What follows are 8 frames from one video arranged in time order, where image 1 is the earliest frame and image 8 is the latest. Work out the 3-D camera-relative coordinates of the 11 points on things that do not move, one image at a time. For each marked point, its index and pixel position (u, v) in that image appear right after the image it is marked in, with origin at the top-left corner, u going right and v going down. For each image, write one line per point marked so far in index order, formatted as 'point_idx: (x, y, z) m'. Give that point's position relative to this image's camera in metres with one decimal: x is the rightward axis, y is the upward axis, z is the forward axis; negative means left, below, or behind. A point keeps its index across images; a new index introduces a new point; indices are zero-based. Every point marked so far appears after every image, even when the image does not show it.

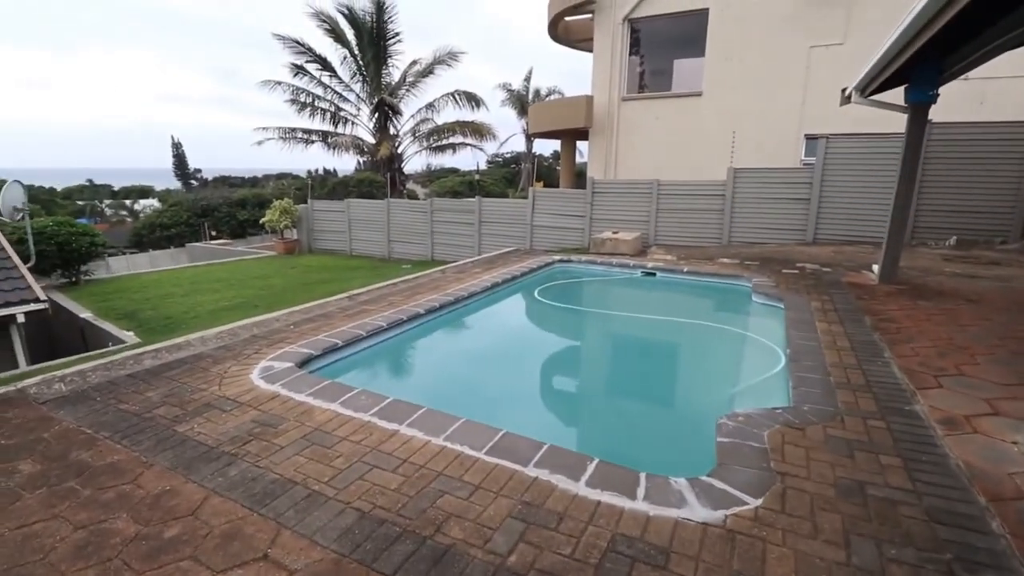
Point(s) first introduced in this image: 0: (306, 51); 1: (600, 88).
0: (-7.2, +8.4, +17.7) m
1: (+2.5, +5.7, +14.4) m
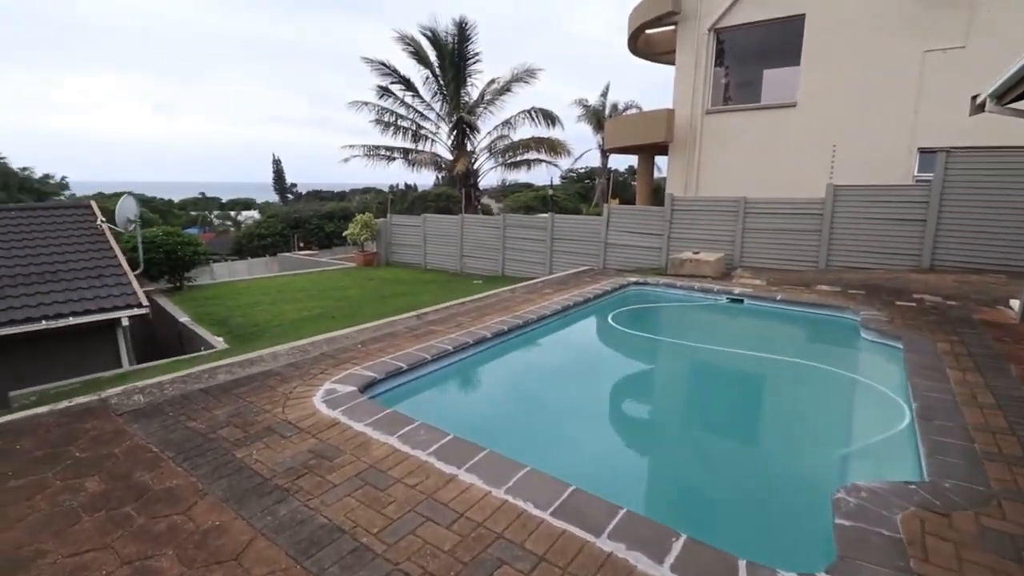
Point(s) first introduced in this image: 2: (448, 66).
0: (-4.4, +7.9, +18.5) m
1: (+4.7, +5.1, +13.8) m
2: (-2.3, +8.0, +18.0) m
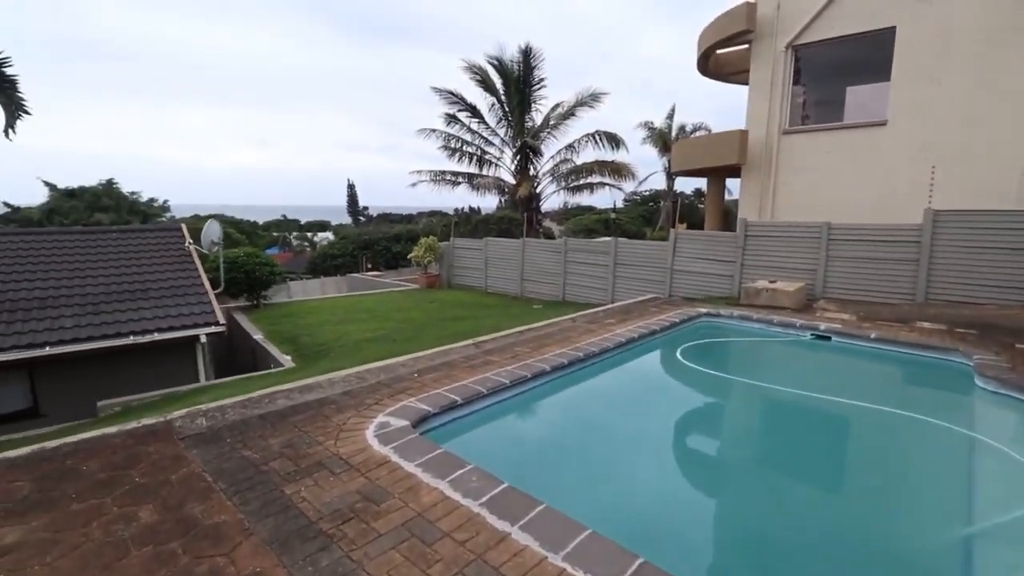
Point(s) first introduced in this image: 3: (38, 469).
0: (-2.0, +7.1, +19.0) m
1: (+6.4, +4.3, +13.1) m
2: (0.0, +7.1, +18.3) m
3: (-2.9, -1.1, +3.0) m
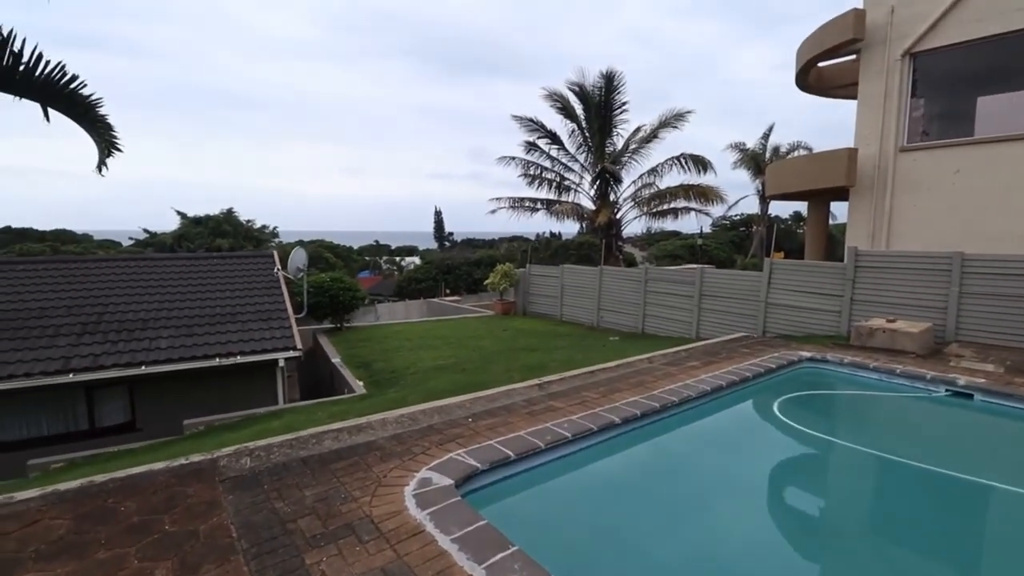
0: (+1.0, +6.1, +19.0) m
1: (+8.3, +3.5, +11.7) m
2: (+2.9, +6.1, +17.9) m
3: (-2.6, -1.3, +3.0) m
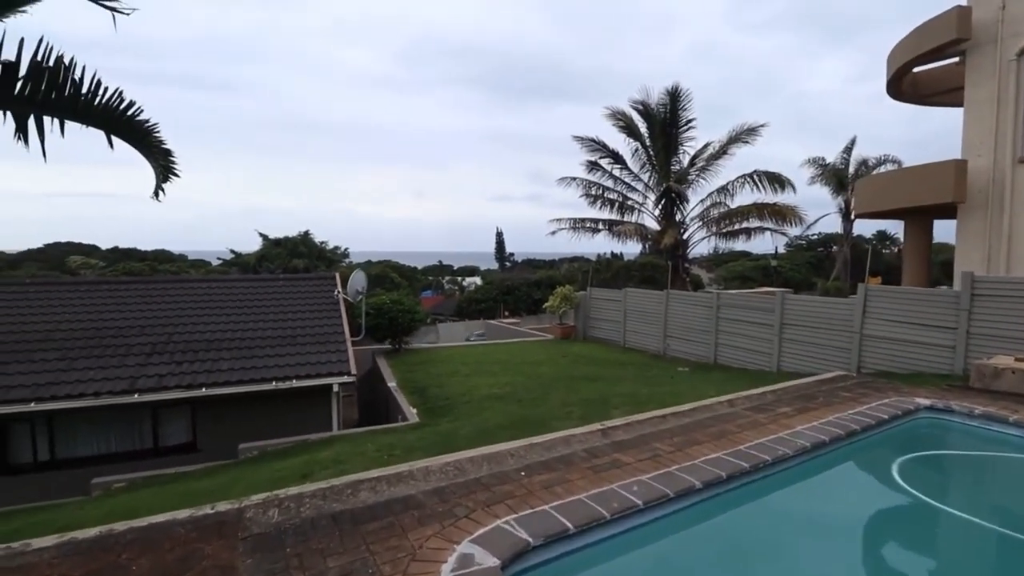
0: (+3.3, +5.2, +18.5) m
1: (+9.6, +2.8, +10.3) m
2: (+5.0, +5.2, +17.2) m
3: (-2.3, -1.5, +2.7) m
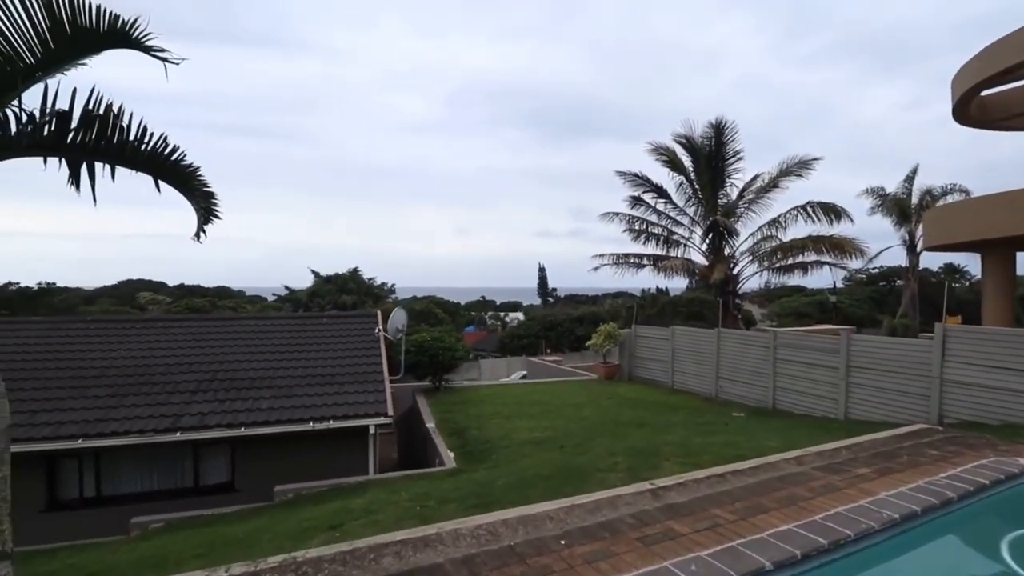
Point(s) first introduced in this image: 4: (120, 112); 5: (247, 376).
0: (+4.8, +3.9, +18.2) m
1: (+10.4, +2.1, +9.4) m
2: (+6.4, +4.0, +16.8) m
3: (-2.1, -1.7, +2.5) m
4: (-3.4, +1.5, +4.4) m
5: (-4.8, -1.6, +9.1) m
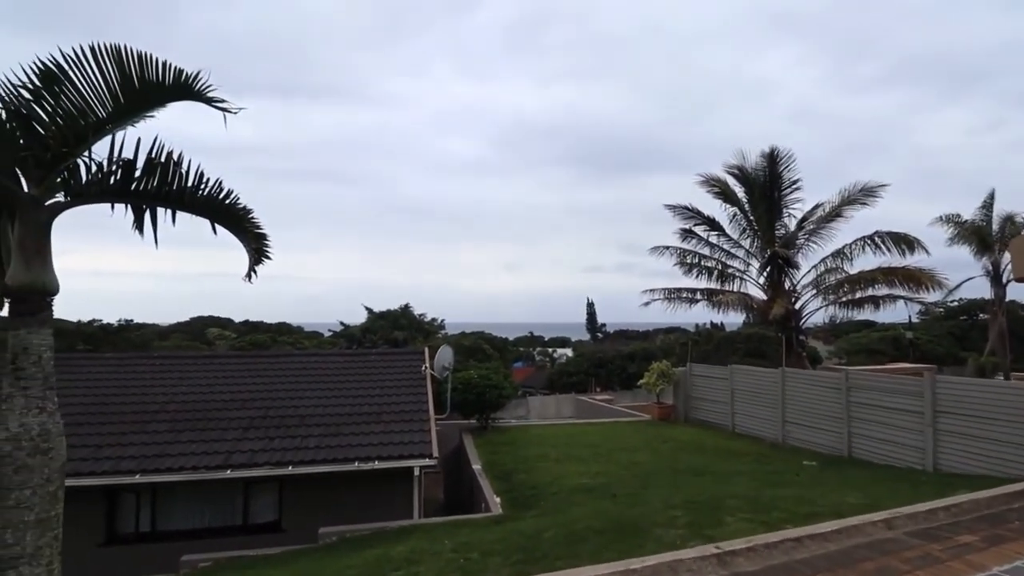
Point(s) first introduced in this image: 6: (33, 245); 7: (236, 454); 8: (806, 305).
0: (+6.5, +2.6, +17.7) m
1: (+11.2, +1.5, +8.3) m
2: (+7.9, +2.8, +16.1) m
3: (-1.9, -1.9, +2.4) m
4: (-3.0, +1.2, +4.6) m
5: (-4.0, -2.3, +9.2) m
6: (-3.8, +0.3, +3.9) m
7: (-4.4, -2.6, +8.0) m
8: (+9.4, -0.6, +15.9) m
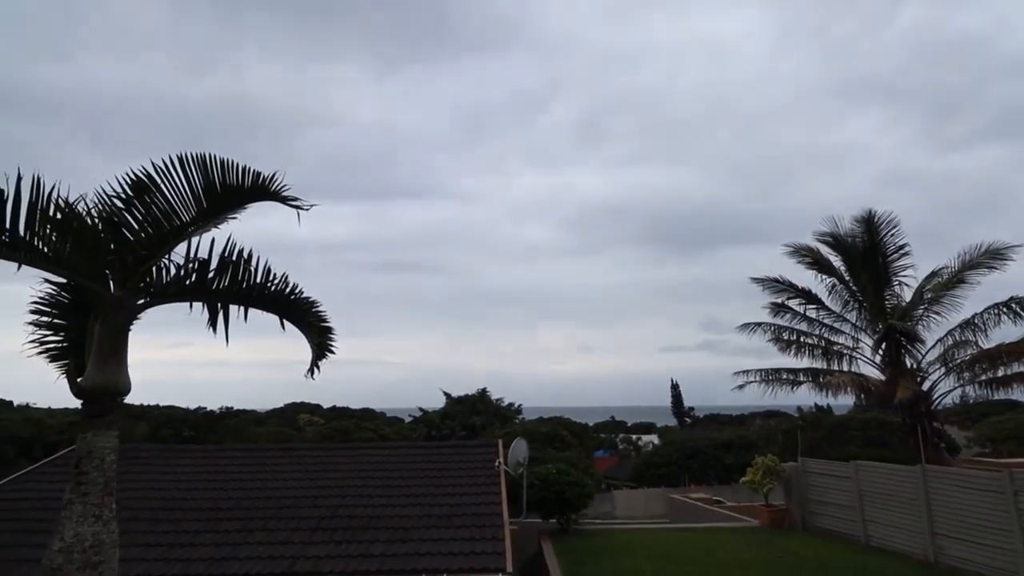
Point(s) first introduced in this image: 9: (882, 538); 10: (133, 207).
0: (+8.9, 0.0, +16.3) m
1: (+12.2, +0.7, +6.2) m
2: (+10.2, +0.6, +14.6) m
3: (-1.5, -2.4, +1.9) m
4: (-2.4, +0.3, +4.7) m
5: (-2.5, -3.9, +8.8) m
6: (-3.2, -0.5, +4.0) m
7: (-3.2, -4.1, +7.6) m
8: (+11.6, -2.7, +13.6) m
9: (+8.1, -5.4, +11.1) m
10: (-3.2, +0.7, +4.3) m
